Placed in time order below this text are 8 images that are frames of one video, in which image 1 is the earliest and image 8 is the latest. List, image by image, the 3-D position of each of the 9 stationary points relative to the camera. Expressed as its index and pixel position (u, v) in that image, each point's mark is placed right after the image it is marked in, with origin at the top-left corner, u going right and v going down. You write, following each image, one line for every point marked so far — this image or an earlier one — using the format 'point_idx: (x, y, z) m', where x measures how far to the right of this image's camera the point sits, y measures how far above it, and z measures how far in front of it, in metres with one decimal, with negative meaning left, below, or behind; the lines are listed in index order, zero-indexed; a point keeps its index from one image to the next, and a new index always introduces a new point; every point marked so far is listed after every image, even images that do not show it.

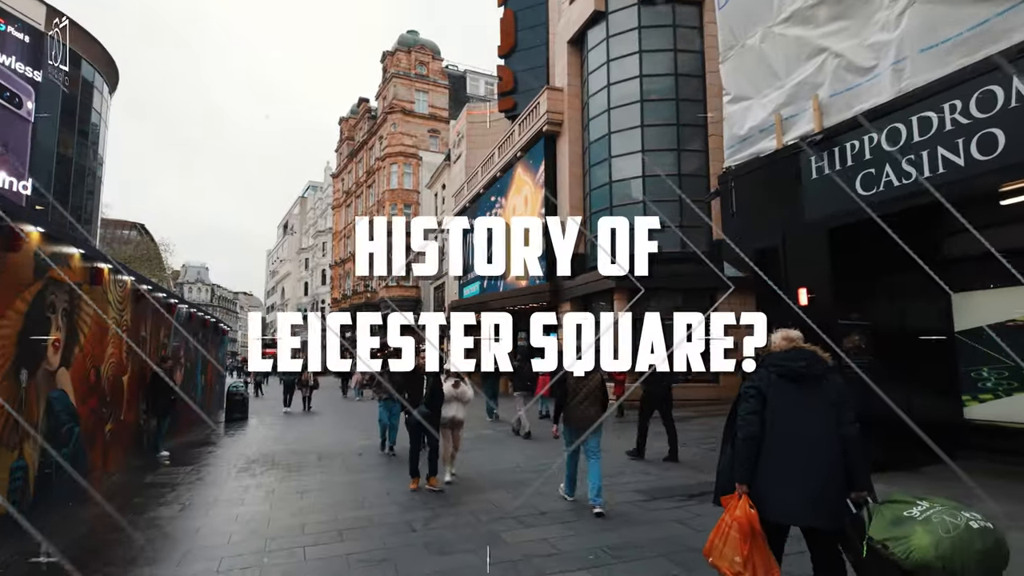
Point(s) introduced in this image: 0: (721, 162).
0: (+7.0, +4.2, +19.5) m
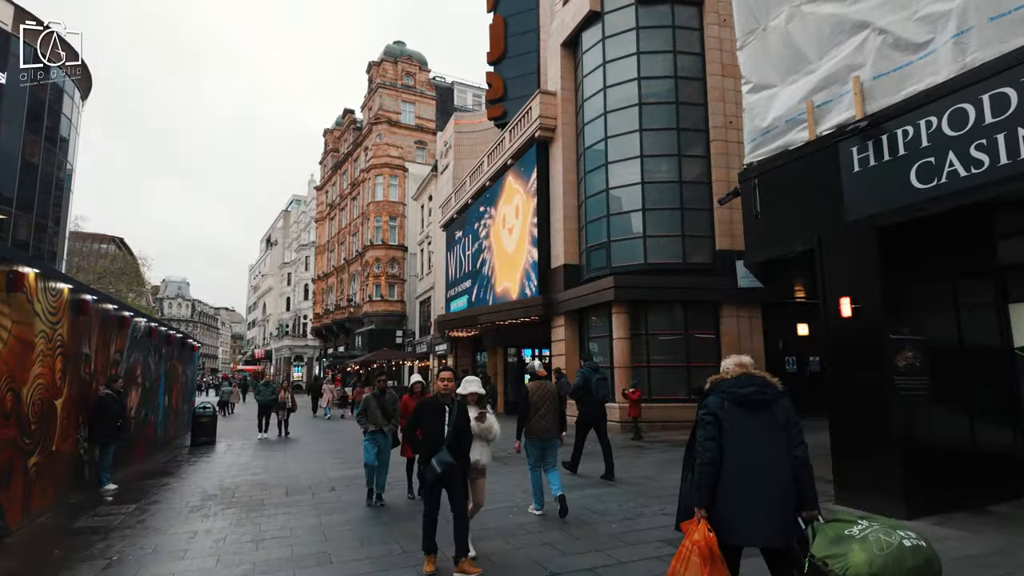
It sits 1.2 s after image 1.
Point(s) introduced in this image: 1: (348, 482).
0: (+6.7, +3.8, +18.5) m
1: (-3.1, -3.6, +10.9) m
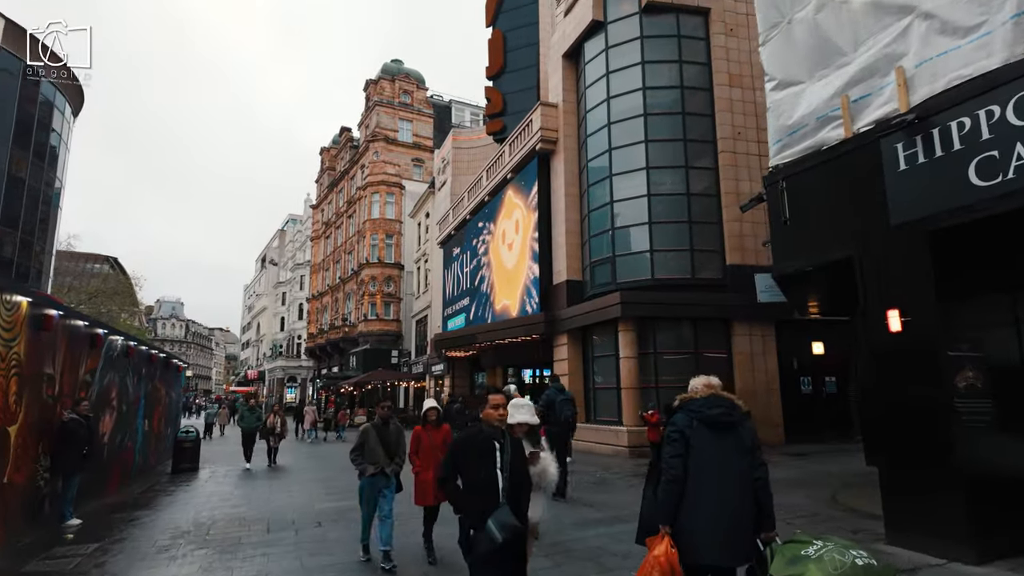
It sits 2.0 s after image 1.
0: (+6.7, +3.3, +17.8) m
1: (-3.0, -3.9, +9.9) m
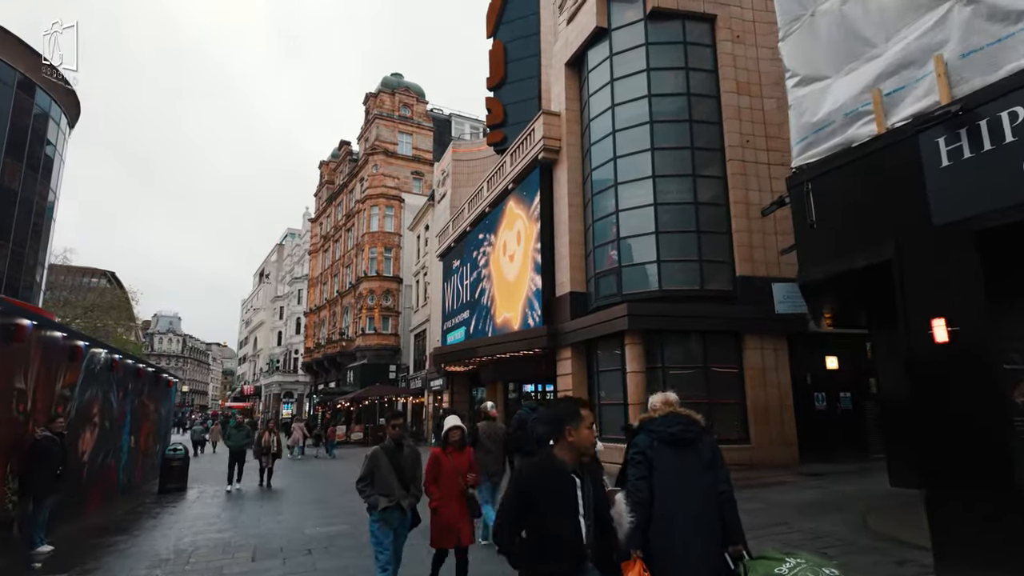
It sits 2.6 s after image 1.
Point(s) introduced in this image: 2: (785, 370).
0: (+6.8, +2.9, +17.3) m
1: (-2.9, -4.0, +9.2) m
2: (+7.7, -2.4, +16.5) m
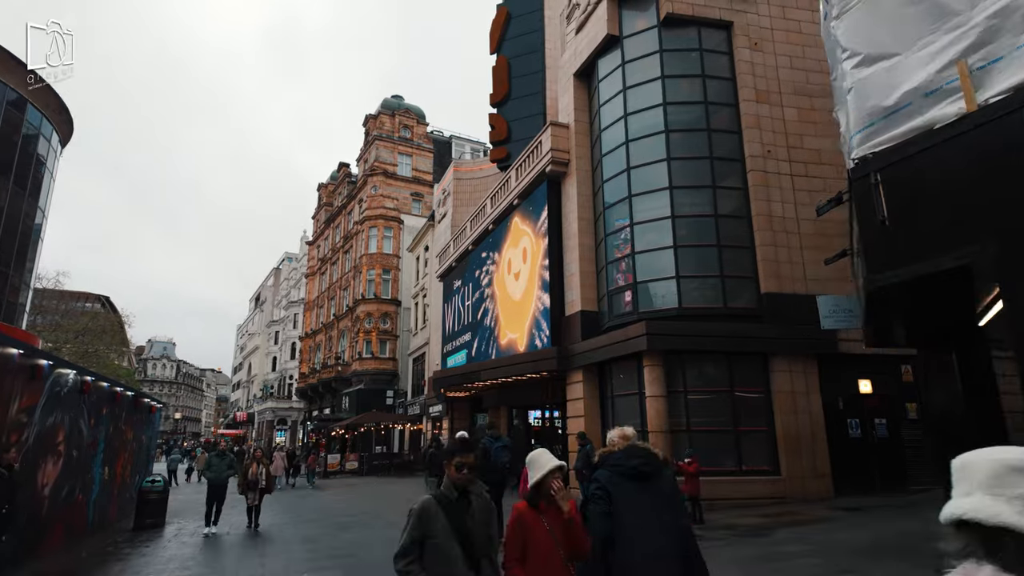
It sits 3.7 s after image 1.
0: (+7.0, +2.4, +16.3) m
1: (-2.6, -4.1, +7.9) m
2: (+8.0, -2.8, +15.3) m
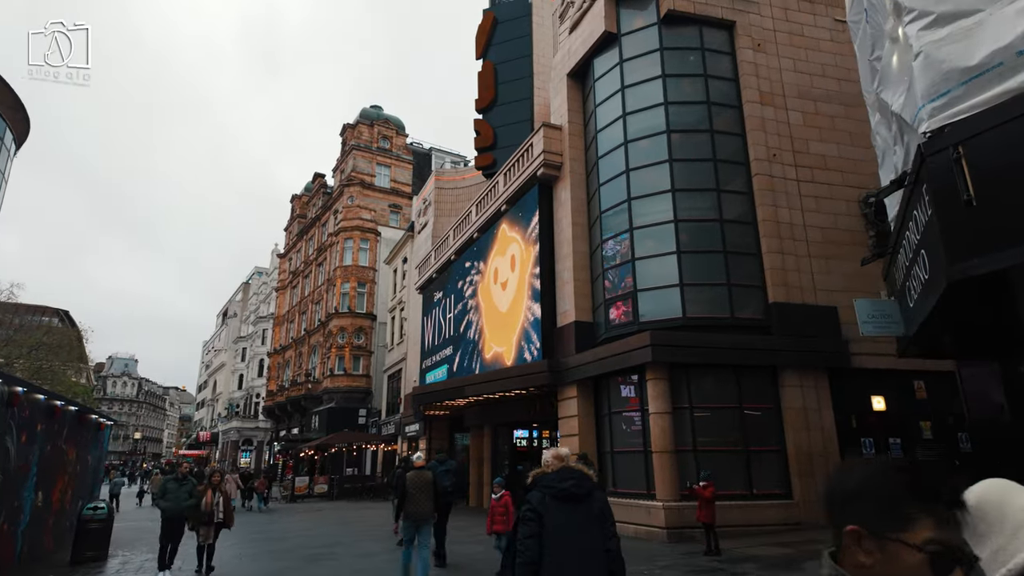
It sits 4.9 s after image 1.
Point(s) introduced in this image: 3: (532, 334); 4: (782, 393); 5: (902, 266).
0: (+6.8, +2.1, +15.5) m
1: (-2.5, -4.0, +6.4) m
2: (+7.8, -3.1, +14.3) m
3: (+0.6, -1.5, +18.5) m
4: (+6.6, -2.5, +14.2) m
5: (+5.6, +0.3, +8.4) m
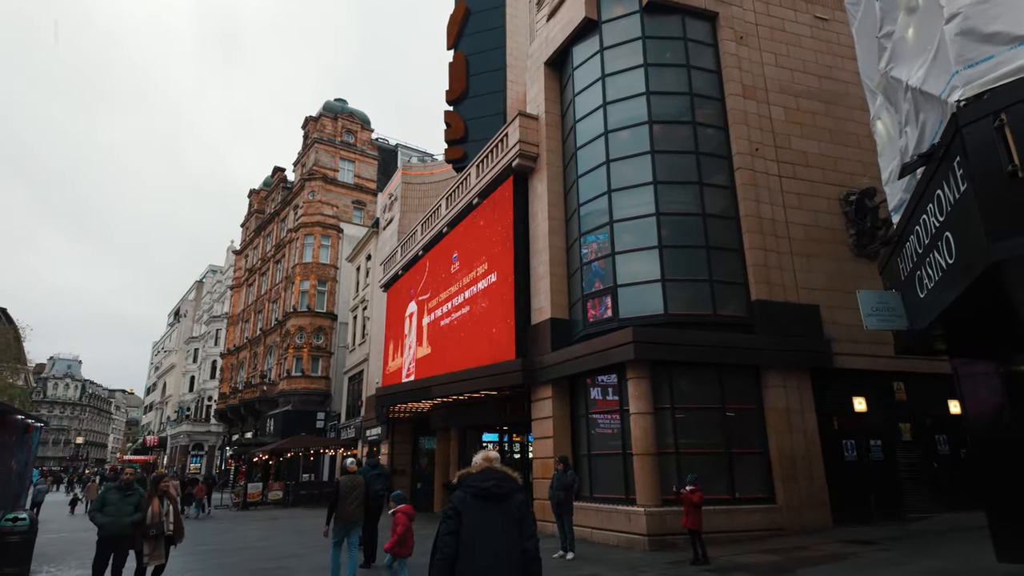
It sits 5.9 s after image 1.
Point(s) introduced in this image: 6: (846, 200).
0: (+6.2, +2.2, +15.0) m
1: (-2.6, -3.7, +5.4) m
2: (+7.1, -3.0, +13.9) m
3: (-0.2, -1.3, +17.6) m
4: (+6.0, -2.5, +13.7) m
5: (+5.4, +0.5, +7.9) m
6: (+9.2, +2.4, +16.1) m
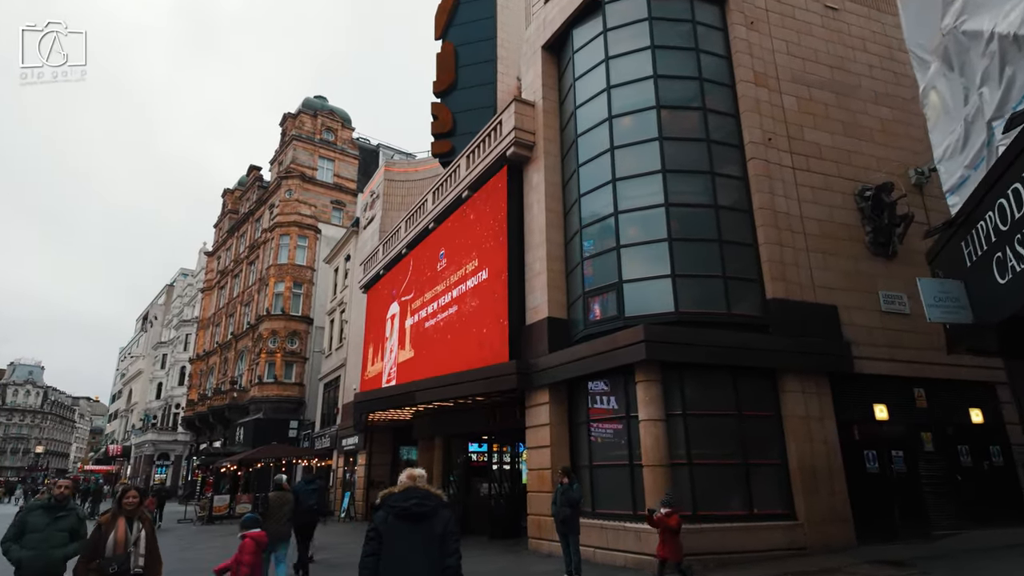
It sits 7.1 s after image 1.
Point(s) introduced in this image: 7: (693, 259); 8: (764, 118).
0: (+6.1, +2.2, +14.1) m
1: (-2.4, -3.4, +3.9) m
2: (+7.0, -2.9, +12.8) m
3: (-0.4, -1.2, +16.3) m
4: (+5.9, -2.4, +12.6) m
5: (+5.6, +0.6, +6.9) m
6: (+9.1, +2.4, +15.2) m
7: (+4.1, +0.7, +13.4) m
8: (+6.4, +4.3, +14.9) m
